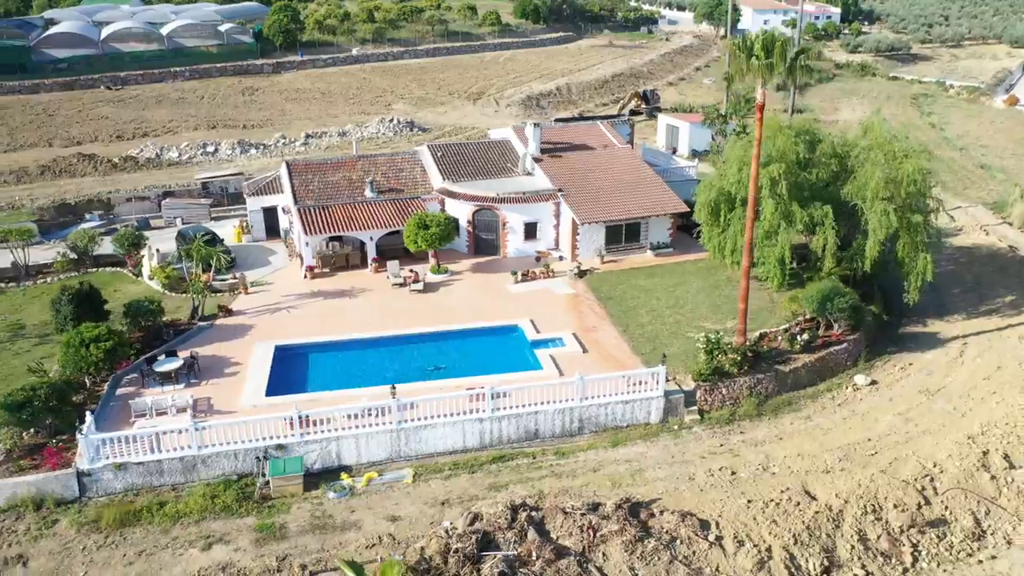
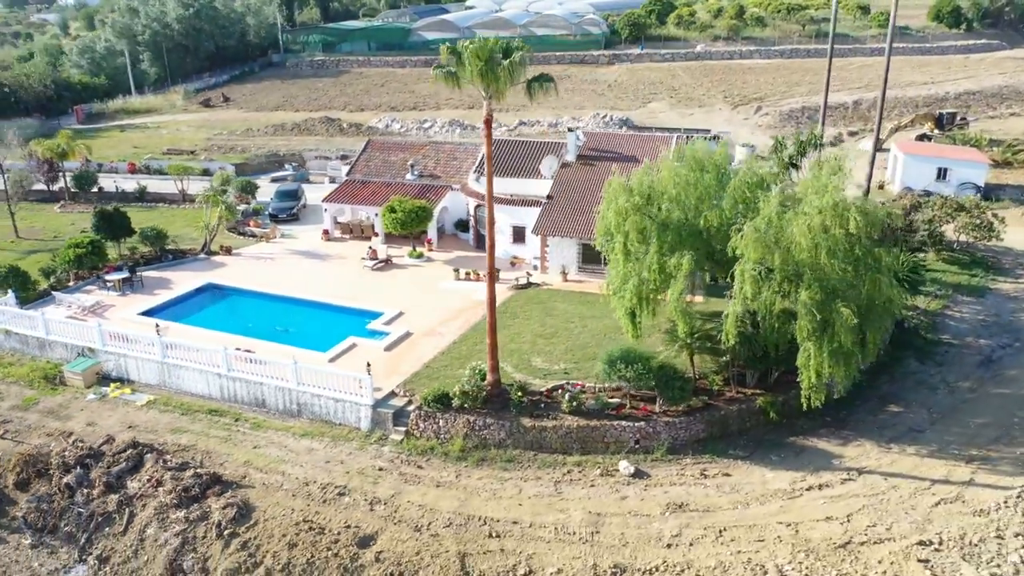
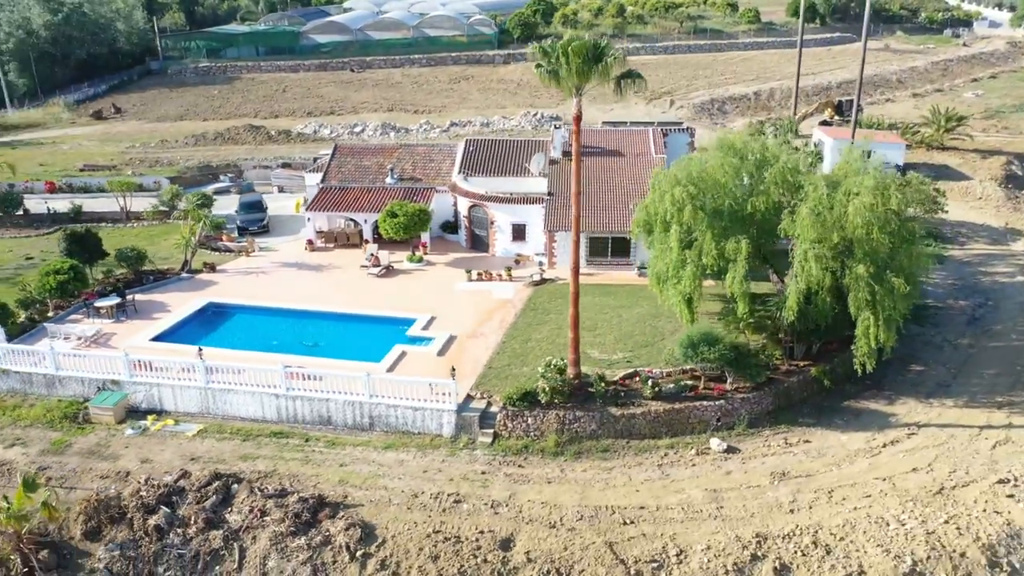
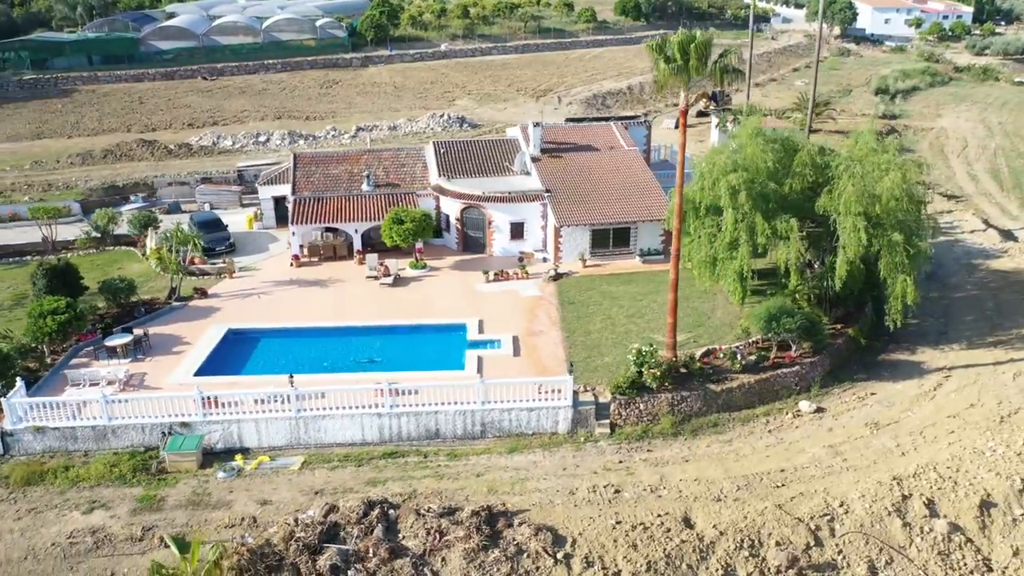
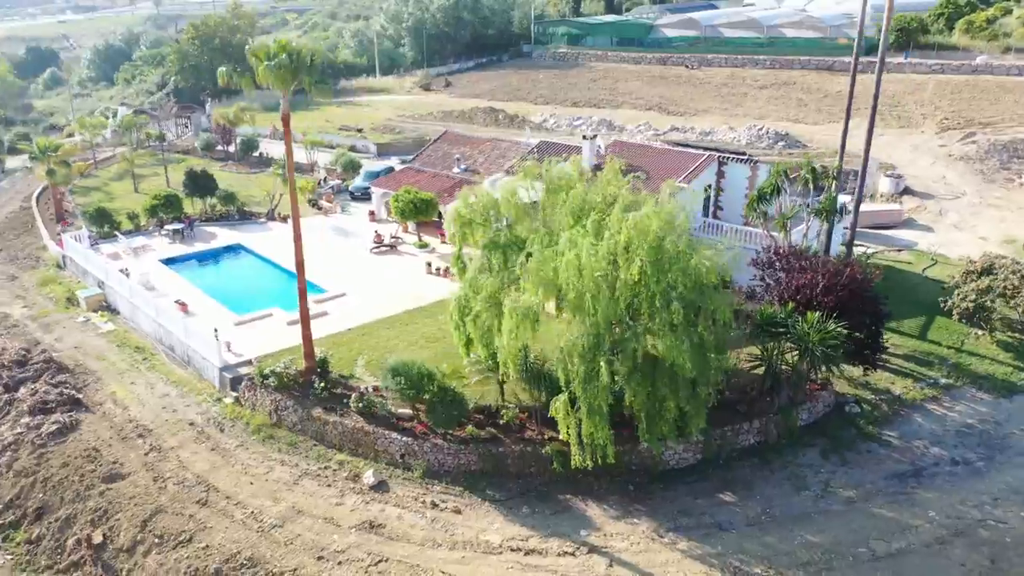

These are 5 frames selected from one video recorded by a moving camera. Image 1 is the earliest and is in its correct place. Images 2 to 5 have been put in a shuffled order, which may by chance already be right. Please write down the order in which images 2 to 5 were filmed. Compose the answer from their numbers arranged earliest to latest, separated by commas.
4, 3, 2, 5
